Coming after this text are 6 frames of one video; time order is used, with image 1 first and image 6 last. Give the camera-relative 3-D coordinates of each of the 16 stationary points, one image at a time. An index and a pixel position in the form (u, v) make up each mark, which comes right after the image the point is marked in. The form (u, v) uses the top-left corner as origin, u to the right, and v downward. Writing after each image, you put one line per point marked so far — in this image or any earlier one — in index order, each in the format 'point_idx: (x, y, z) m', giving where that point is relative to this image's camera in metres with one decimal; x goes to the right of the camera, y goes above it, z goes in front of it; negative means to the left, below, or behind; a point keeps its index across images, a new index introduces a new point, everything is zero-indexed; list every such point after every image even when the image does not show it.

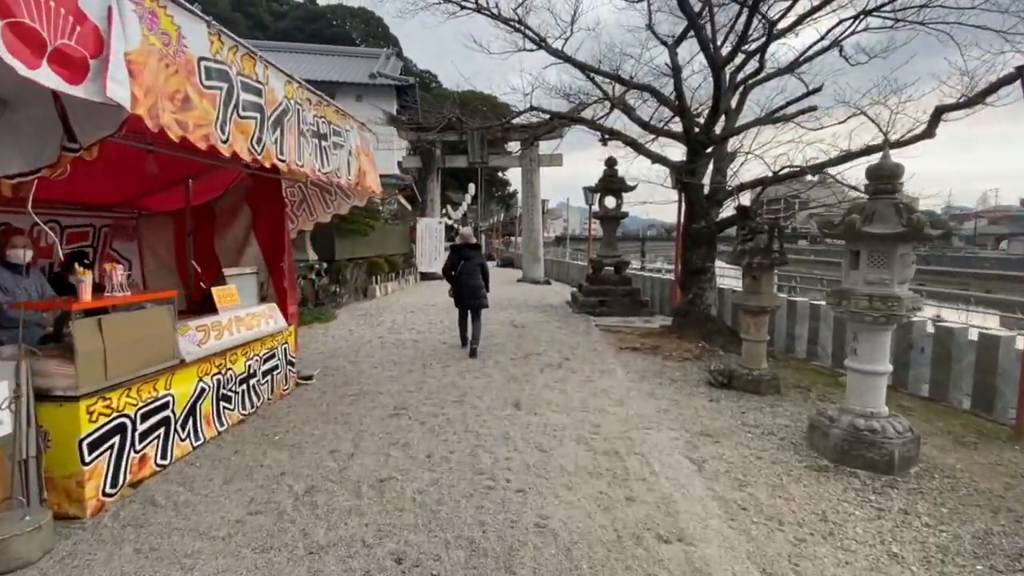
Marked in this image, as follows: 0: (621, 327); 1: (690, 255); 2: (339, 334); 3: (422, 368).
0: (+2.2, -0.8, +9.7) m
1: (+3.1, +0.6, +8.7) m
2: (-3.2, -0.8, +8.9) m
3: (-1.2, -1.1, +6.6) m
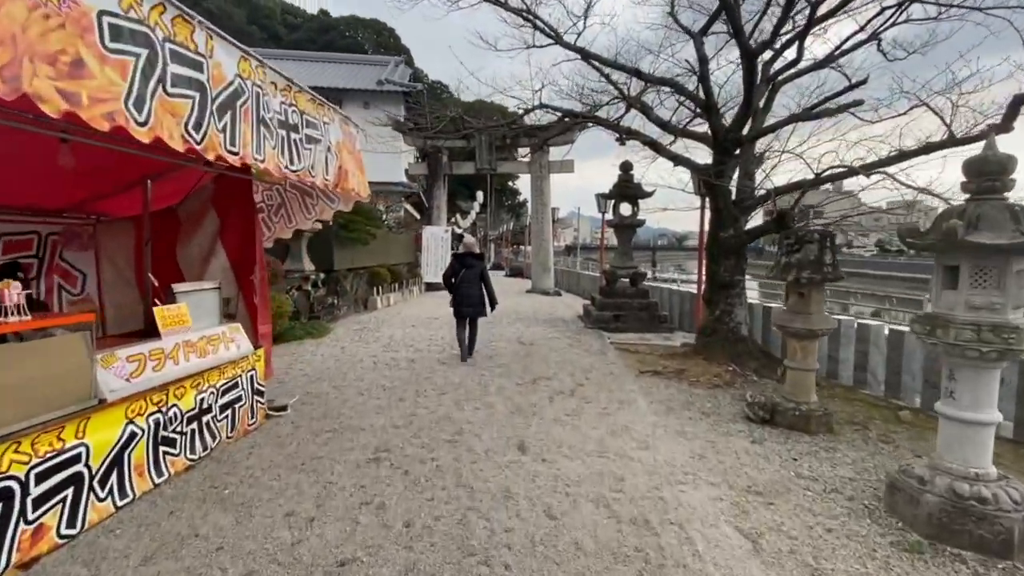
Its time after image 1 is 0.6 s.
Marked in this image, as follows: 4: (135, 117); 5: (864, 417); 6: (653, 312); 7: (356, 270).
0: (+2.3, -1.0, +8.9) m
1: (+3.3, +0.3, +7.8) m
2: (-3.0, -1.1, +8.1) m
3: (-1.2, -1.3, +5.8) m
4: (-1.9, +0.9, +2.5) m
5: (+4.0, -1.5, +5.6) m
6: (+3.0, -0.5, +10.6) m
7: (-4.3, +0.5, +13.4) m
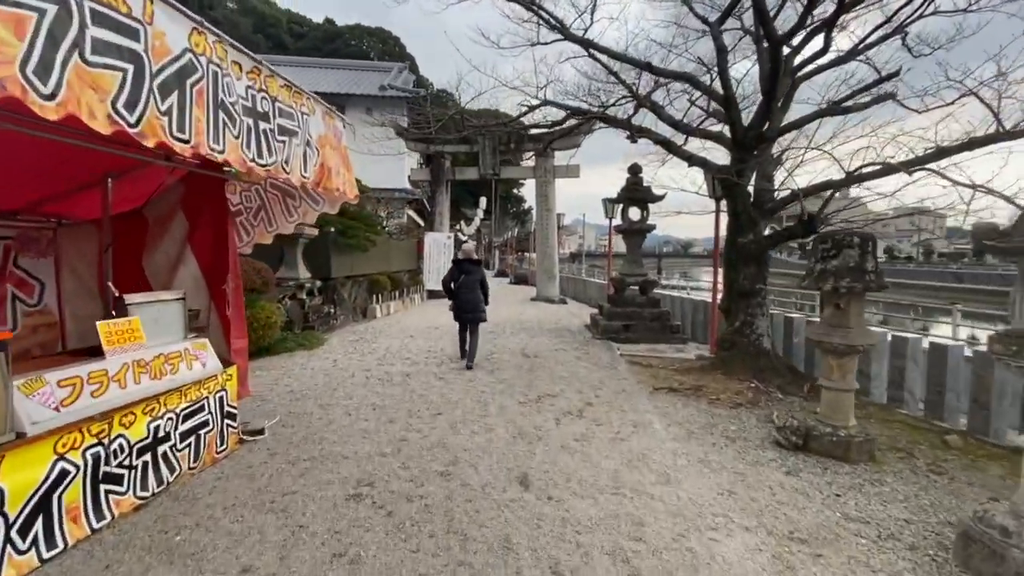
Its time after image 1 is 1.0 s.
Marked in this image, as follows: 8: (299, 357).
0: (+2.4, -1.2, +8.3) m
1: (+3.3, +0.2, +7.2) m
2: (-3.0, -1.2, +7.6) m
3: (-1.1, -1.4, +5.2) m
4: (-1.9, +0.8, +2.0) m
5: (+4.1, -1.6, +5.0) m
6: (+3.1, -0.7, +10.0) m
7: (-4.2, +0.3, +12.9) m
8: (-3.6, -1.2, +8.2) m
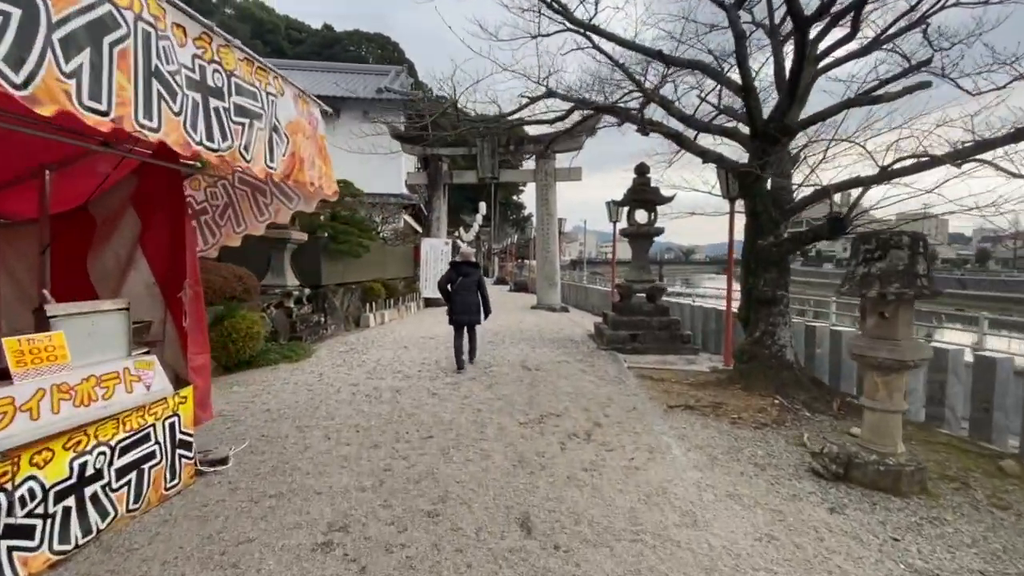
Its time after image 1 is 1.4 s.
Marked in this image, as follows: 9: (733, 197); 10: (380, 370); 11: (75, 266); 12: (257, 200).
0: (+2.4, -1.3, +7.7) m
1: (+3.3, +0.1, +6.7) m
2: (-3.0, -1.3, +7.0) m
3: (-1.1, -1.4, +4.6) m
4: (-1.9, +0.8, +1.4) m
5: (+4.1, -1.6, +4.4) m
6: (+3.1, -0.9, +9.4) m
7: (-4.2, +0.1, +12.3) m
8: (-3.6, -1.3, +7.7) m
9: (+3.7, +1.5, +8.2) m
10: (-2.0, -1.3, +7.6) m
11: (-3.6, +0.2, +4.1) m
12: (-2.3, +0.8, +4.4) m
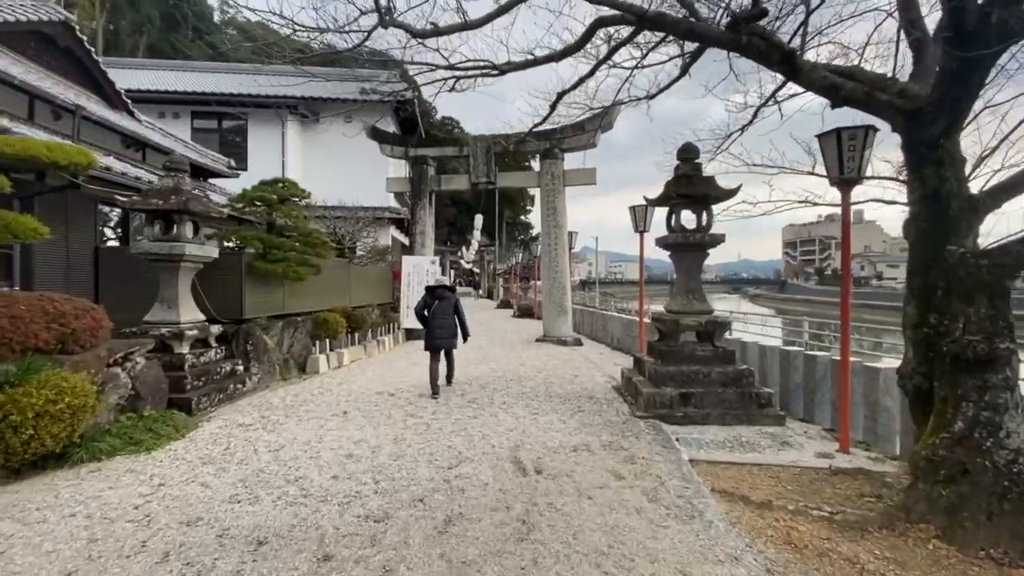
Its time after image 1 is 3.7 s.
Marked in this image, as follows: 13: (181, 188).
0: (+2.2, -1.7, +4.5) m
1: (+3.1, -0.2, +3.5) m
2: (-3.2, -1.7, +3.9) m
3: (-1.3, -1.7, +1.5) m
4: (-2.2, +0.6, -1.6) m
5: (+3.9, -1.9, +1.2) m
6: (+3.0, -1.3, +6.2) m
7: (-4.2, -0.5, +9.3) m
8: (-3.8, -1.7, +4.5) m
9: (+3.6, +1.1, +5.1) m
10: (-2.2, -1.7, +4.4) m
11: (-3.8, -0.1, +1.0) m
12: (-2.5, +0.5, +1.4) m
13: (-4.8, +1.5, +7.1) m
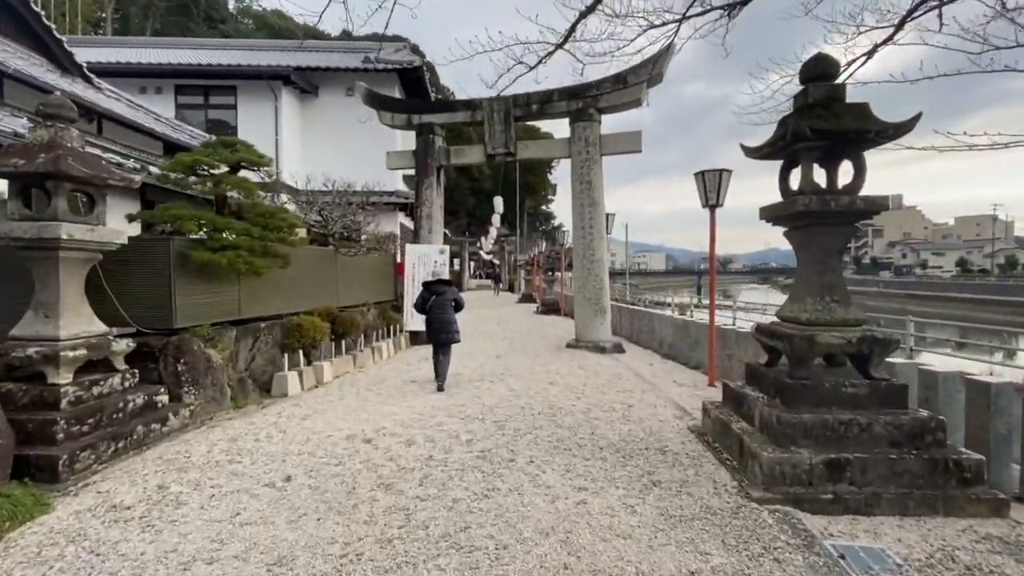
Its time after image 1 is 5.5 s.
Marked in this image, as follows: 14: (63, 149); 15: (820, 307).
0: (+2.4, -1.7, +2.0) m
1: (+3.2, -0.2, +1.0) m
2: (-3.0, -1.8, +1.7) m
3: (-1.3, -1.8, -0.8) m
4: (-2.3, +0.5, -3.9) m
5: (+3.9, -1.9, -1.3) m
6: (+3.2, -1.3, +3.7) m
7: (-3.9, -0.5, +7.1) m
8: (-3.6, -1.8, +2.3) m
9: (+3.7, +1.1, +2.6) m
10: (-2.0, -1.7, +2.2) m
11: (-3.8, -0.2, -1.2) m
12: (-2.5, +0.4, -0.9) m
13: (-4.5, +1.4, +4.9) m
14: (-4.4, +1.3, +4.8) m
15: (+2.7, -0.2, +4.3) m
